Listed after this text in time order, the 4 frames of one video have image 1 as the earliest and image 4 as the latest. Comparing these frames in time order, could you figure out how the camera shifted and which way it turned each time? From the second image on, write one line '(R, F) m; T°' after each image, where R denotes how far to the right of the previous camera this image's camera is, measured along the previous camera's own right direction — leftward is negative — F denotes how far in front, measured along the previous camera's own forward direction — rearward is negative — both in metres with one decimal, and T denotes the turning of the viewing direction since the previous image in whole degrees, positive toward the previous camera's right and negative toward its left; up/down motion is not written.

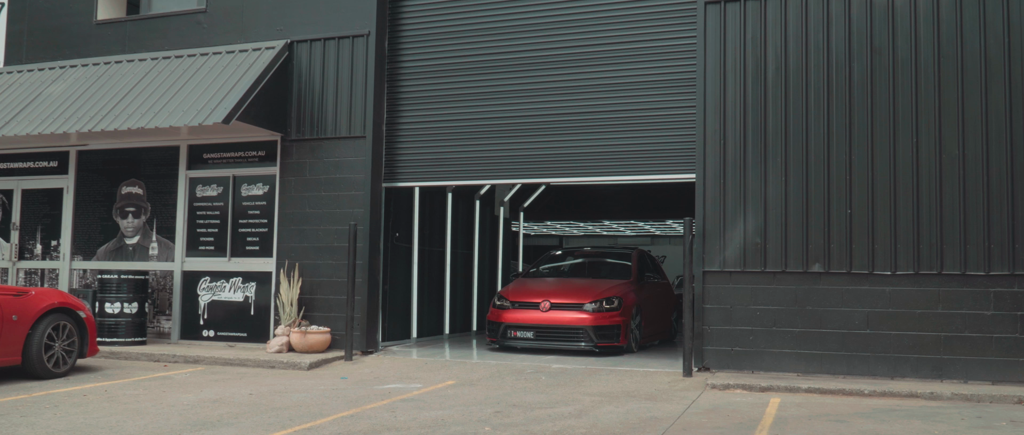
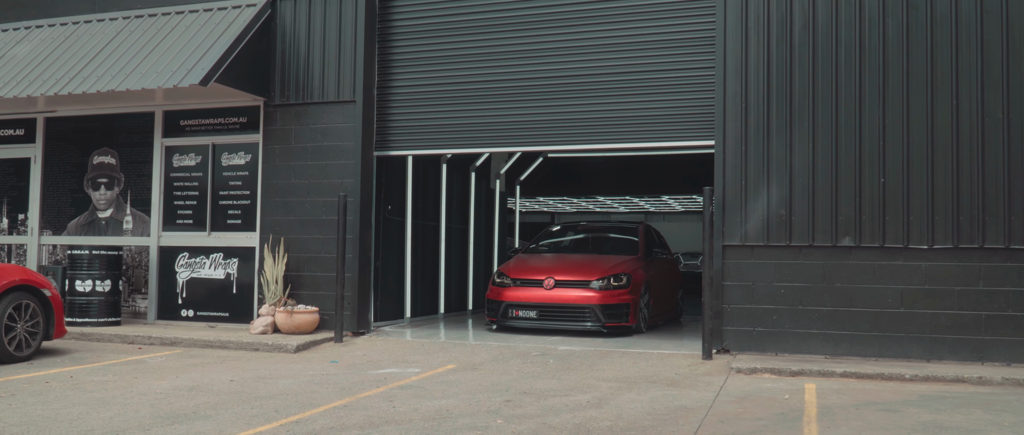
(-0.2, +0.7) m; +1°
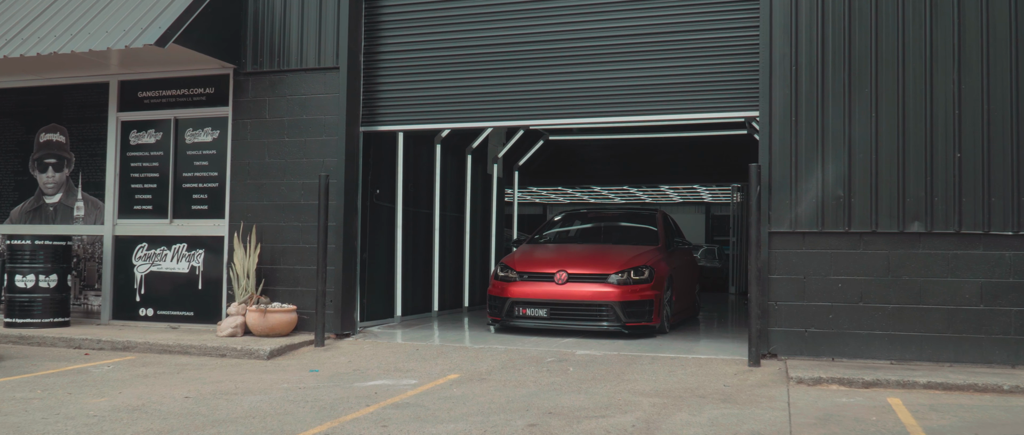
(-0.2, +1.2) m; +1°
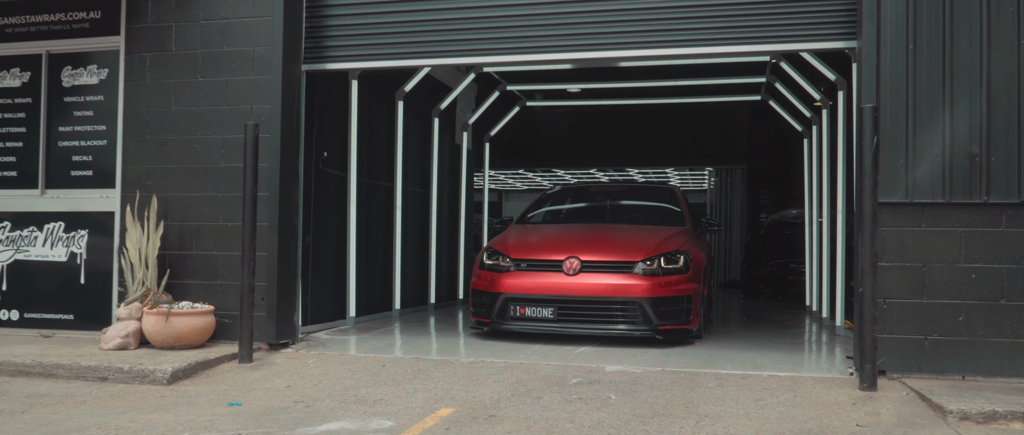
(-0.4, +2.0) m; +4°
